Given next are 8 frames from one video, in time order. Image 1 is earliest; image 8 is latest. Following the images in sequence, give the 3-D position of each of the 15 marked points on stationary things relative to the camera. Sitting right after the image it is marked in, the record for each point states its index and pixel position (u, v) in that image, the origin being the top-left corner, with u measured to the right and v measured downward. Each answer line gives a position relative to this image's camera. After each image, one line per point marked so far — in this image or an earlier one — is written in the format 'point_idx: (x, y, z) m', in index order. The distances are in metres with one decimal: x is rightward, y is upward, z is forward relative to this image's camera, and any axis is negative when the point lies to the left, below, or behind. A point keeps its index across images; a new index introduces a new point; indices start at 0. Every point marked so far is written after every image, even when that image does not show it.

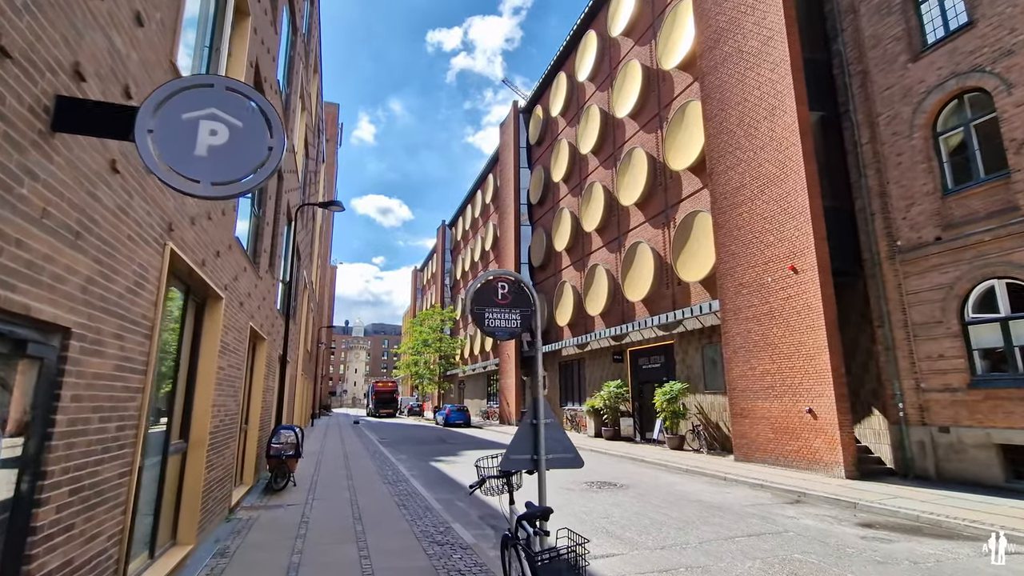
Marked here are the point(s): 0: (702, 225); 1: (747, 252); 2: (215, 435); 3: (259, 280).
0: (+6.9, +2.3, +18.5) m
1: (+7.0, +1.1, +15.4) m
2: (-4.2, -2.1, +7.3) m
3: (-5.0, +0.2, +10.3) m
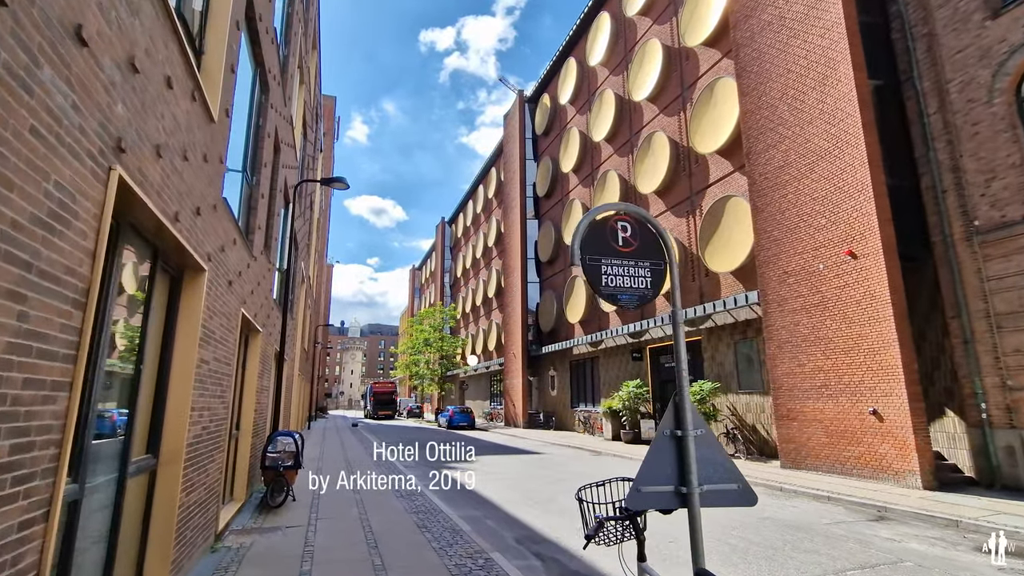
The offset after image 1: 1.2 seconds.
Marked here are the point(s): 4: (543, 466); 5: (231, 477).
0: (+7.5, +2.6, +17.1) m
1: (+7.6, +1.4, +13.9) m
2: (-3.5, -1.8, +5.7) m
3: (-4.4, +0.5, +8.7) m
4: (+0.9, -5.4, +15.6) m
5: (-4.9, -3.3, +8.9) m
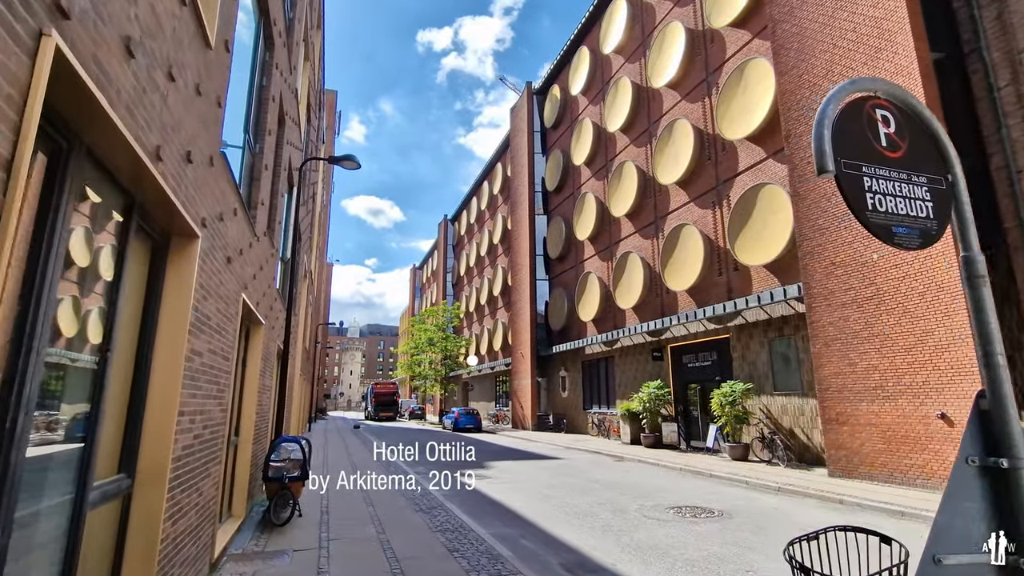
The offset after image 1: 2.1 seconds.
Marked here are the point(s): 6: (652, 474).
0: (+8.0, +2.8, +16.0) m
1: (+8.2, +1.6, +12.8) m
2: (-2.9, -1.5, +4.6) m
3: (-3.8, +0.7, +7.6) m
4: (+1.5, -5.2, +14.5) m
5: (-4.3, -3.1, +7.7) m
6: (+3.8, -5.1, +13.9) m
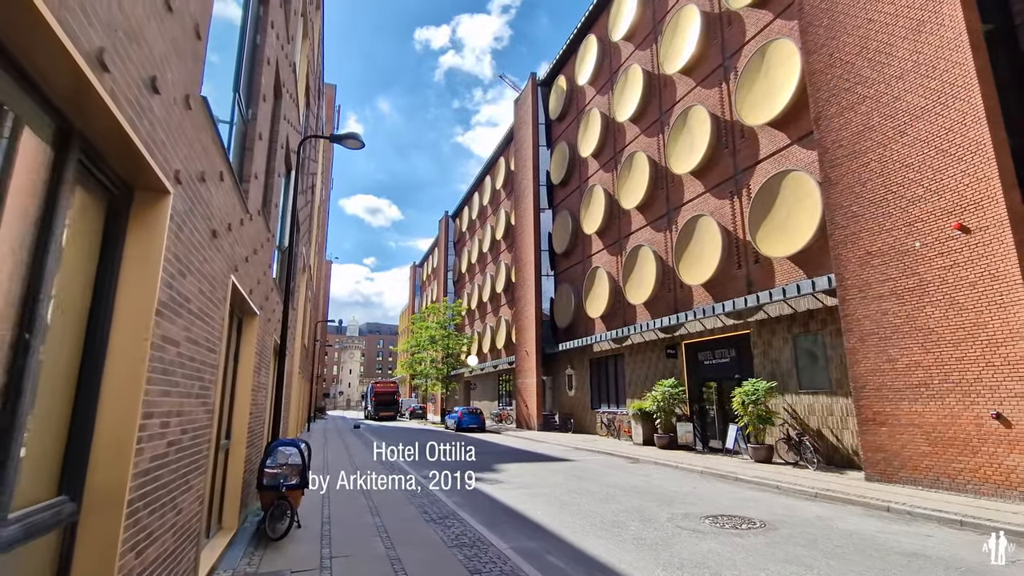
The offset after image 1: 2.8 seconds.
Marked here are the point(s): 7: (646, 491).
0: (+8.4, +3.0, +15.2) m
1: (+8.6, +1.8, +12.0) m
2: (-2.6, -1.4, +3.7) m
3: (-3.4, +0.9, +6.7) m
4: (+1.8, -5.0, +13.6) m
5: (-3.9, -2.9, +6.8) m
6: (+4.1, -4.9, +13.1) m
7: (+3.0, -4.5, +11.3) m
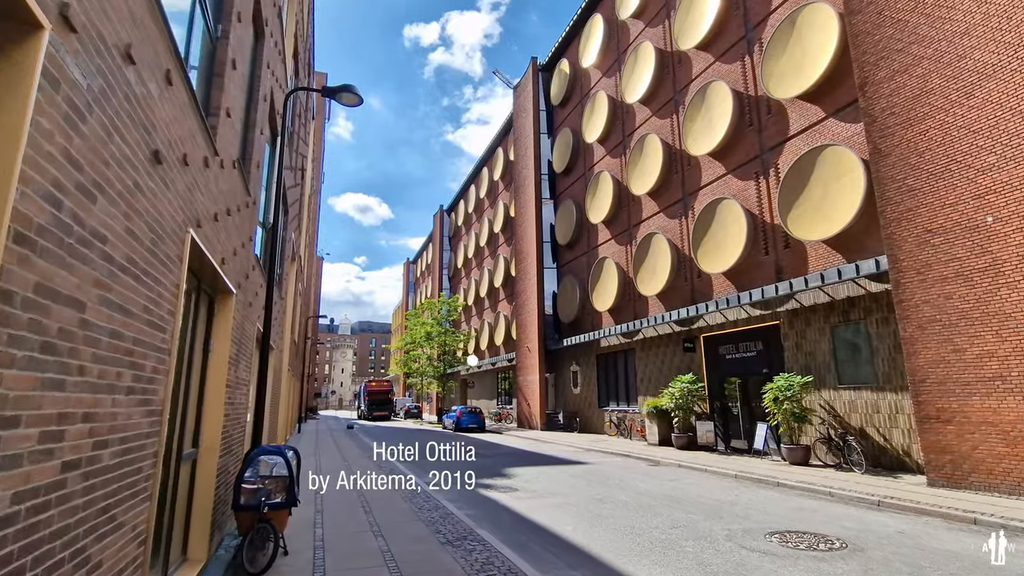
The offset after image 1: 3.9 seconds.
0: (+8.7, +3.4, +13.9) m
1: (+8.9, +2.2, +10.7) m
2: (-2.1, -1.0, +2.3) m
3: (-3.0, +1.2, +5.2) m
4: (+2.2, -4.6, +12.3) m
5: (-3.5, -2.5, +5.4) m
6: (+4.5, -4.5, +11.8) m
7: (+3.4, -4.1, +10.0) m
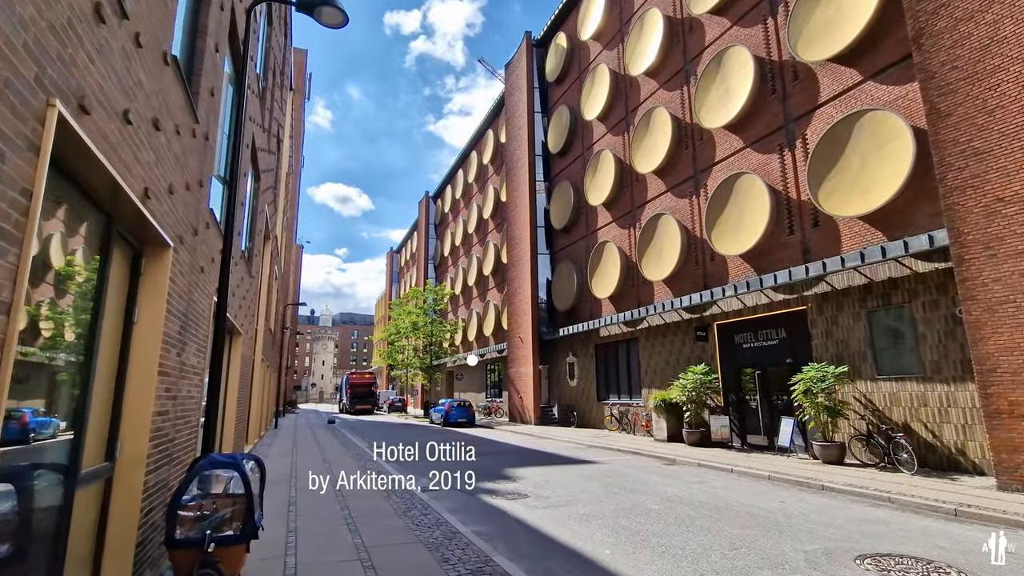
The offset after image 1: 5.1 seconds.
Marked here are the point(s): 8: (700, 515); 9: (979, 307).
0: (+8.8, +3.9, +12.5) m
1: (+9.1, +2.6, +9.3) m
2: (-1.6, -0.6, +0.6) m
3: (-2.6, +1.7, +3.5) m
4: (+2.3, -4.1, +10.8) m
5: (-3.1, -2.1, +3.7) m
6: (+4.7, -4.0, +10.3) m
7: (+3.6, -3.7, +8.5) m
8: (+3.0, -3.6, +8.1) m
9: (+8.7, -0.3, +9.6) m
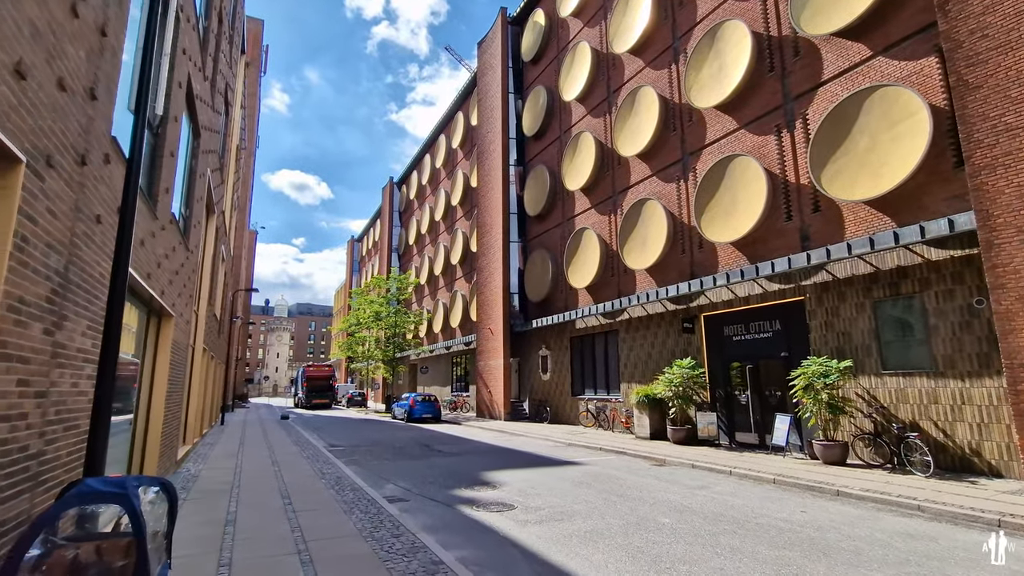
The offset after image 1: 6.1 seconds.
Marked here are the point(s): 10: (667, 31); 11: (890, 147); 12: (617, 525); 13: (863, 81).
0: (+8.5, +4.1, +11.6) m
1: (+9.0, +2.8, +8.6) m
2: (-1.1, -0.3, -0.9) m
3: (-2.3, +2.0, +1.9) m
4: (+2.0, -3.8, +9.6) m
5: (-2.8, -1.7, +2.1) m
6: (+4.4, -3.7, +9.3) m
7: (+3.4, -3.4, +7.4) m
8: (+2.9, -3.3, +7.0) m
9: (+8.5, -0.1, +8.8) m
10: (+5.7, +9.5, +19.0) m
11: (+8.5, +3.2, +11.5) m
12: (+1.5, -3.4, +7.4) m
13: (+8.6, +5.0, +12.5) m
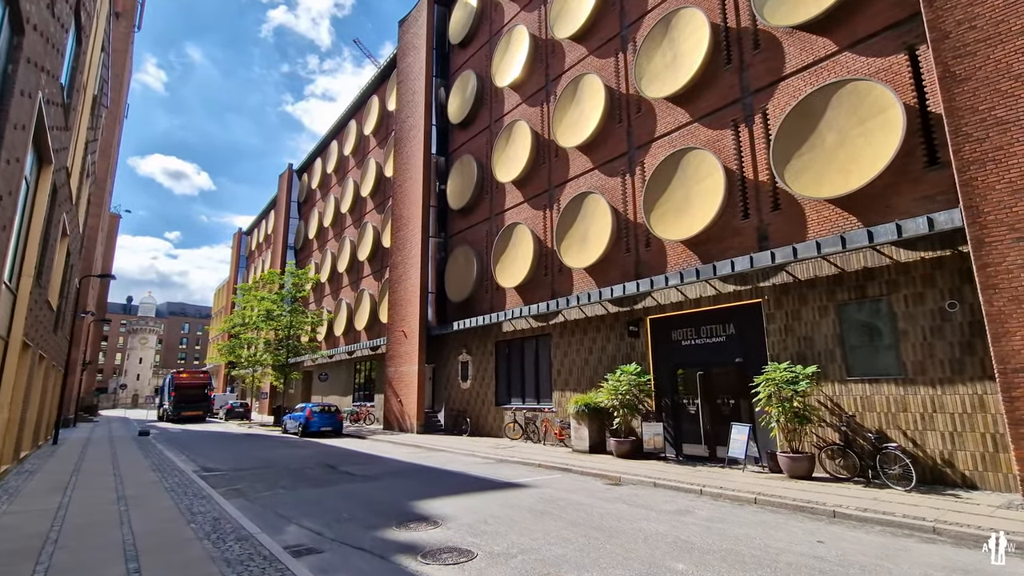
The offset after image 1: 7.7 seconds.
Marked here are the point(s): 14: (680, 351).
0: (+7.5, +4.1, +11.2) m
1: (+8.6, +2.8, +8.2) m
2: (+0.4, +0.2, -3.1) m
3: (-1.2, +2.5, -0.5) m
4: (+1.3, -3.6, +7.7) m
5: (-2.0, -1.2, -0.5) m
6: (+3.6, -3.6, +7.9) m
7: (+3.1, -3.2, +5.9) m
8: (+2.6, -3.0, +5.4) m
9: (+7.9, -0.1, +8.3) m
10: (+3.6, +9.5, +18.0) m
11: (+7.5, +3.1, +11.1) m
12: (+1.2, -3.1, +5.5) m
13: (+7.4, +5.0, +12.1) m
14: (+4.8, -1.7, +14.6) m
